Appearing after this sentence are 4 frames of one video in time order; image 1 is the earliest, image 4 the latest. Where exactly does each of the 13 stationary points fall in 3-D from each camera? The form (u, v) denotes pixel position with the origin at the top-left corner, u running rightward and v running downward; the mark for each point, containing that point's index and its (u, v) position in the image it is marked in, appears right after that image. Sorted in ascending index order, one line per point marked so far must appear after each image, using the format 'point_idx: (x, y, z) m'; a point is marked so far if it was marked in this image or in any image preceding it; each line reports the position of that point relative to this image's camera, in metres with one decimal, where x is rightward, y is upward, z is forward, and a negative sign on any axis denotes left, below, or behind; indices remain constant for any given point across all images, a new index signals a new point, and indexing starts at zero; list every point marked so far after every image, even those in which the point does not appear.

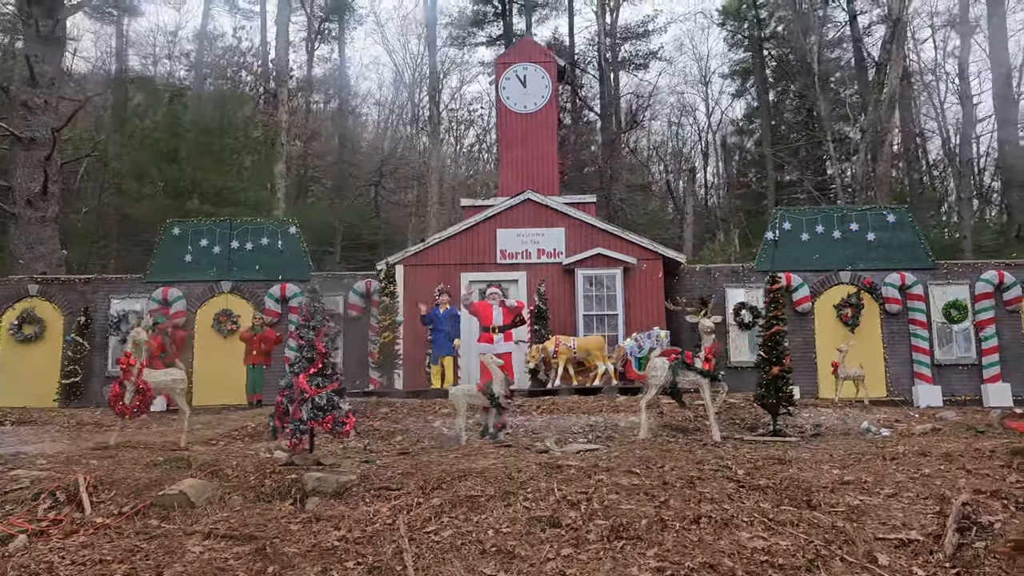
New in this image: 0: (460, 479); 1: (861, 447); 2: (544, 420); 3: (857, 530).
0: (-0.5, -1.7, +7.3) m
1: (+3.7, -1.7, +8.7) m
2: (+0.4, -1.7, +10.5) m
3: (+2.6, -1.8, +6.2) m
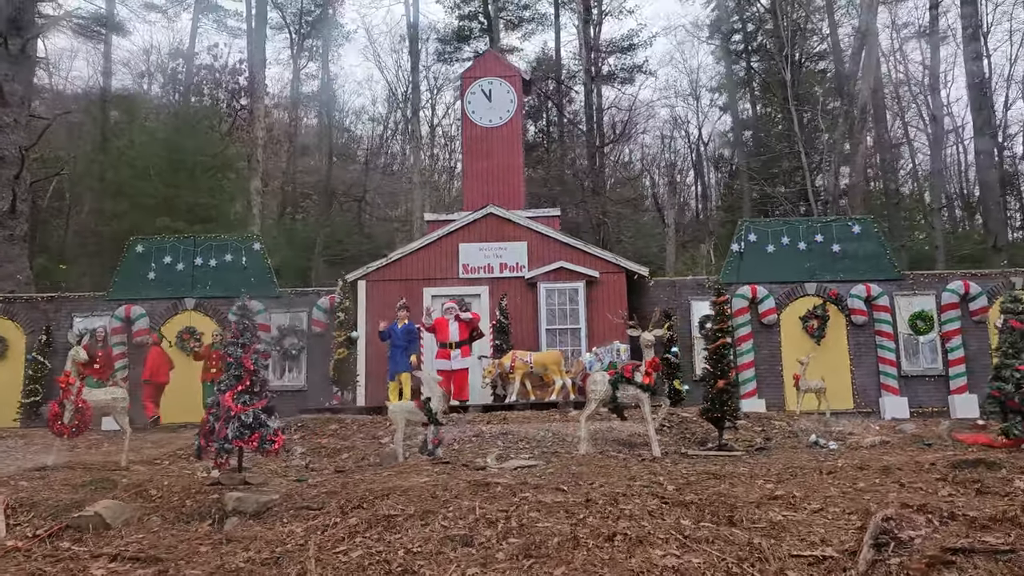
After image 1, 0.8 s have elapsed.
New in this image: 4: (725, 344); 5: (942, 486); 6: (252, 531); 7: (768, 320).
0: (-1.1, -1.8, +7.2) m
1: (+3.1, -1.8, +8.6) m
2: (-0.3, -1.9, +10.4) m
3: (+1.9, -1.9, +6.1) m
4: (+2.5, -0.7, +9.7) m
5: (+3.9, -1.8, +7.4) m
6: (-2.1, -2.0, +6.7) m
7: (+4.8, -0.6, +15.3) m
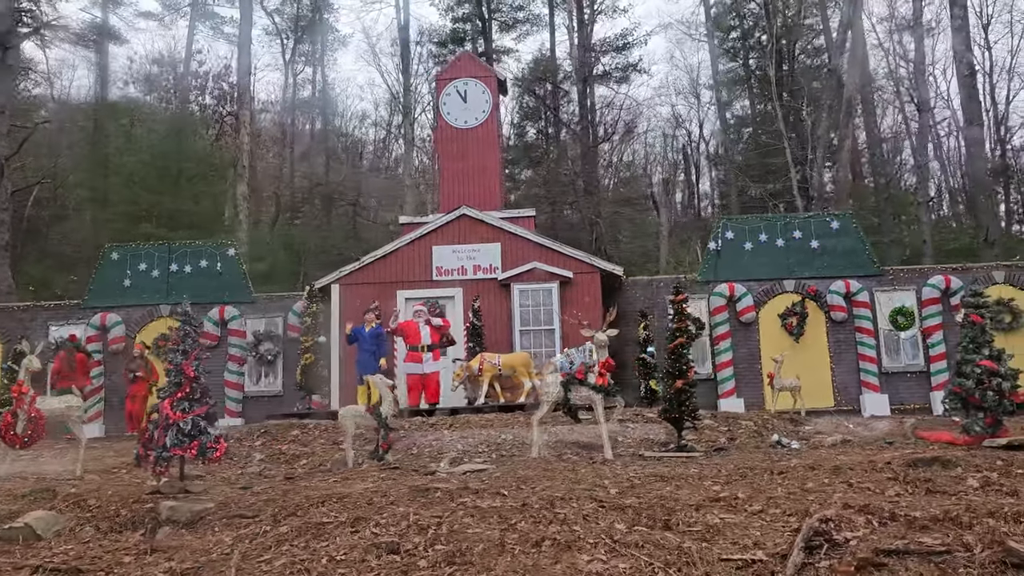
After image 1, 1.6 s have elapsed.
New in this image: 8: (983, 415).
0: (-1.7, -1.9, +7.1) m
1: (+2.5, -1.8, +8.5) m
2: (-0.8, -1.9, +10.3) m
3: (+1.4, -1.9, +5.9) m
4: (+2.0, -0.7, +9.6) m
5: (+3.4, -1.8, +7.3) m
6: (-2.7, -2.0, +6.6) m
7: (+4.4, -0.6, +15.2) m
8: (+5.0, -1.4, +8.7) m
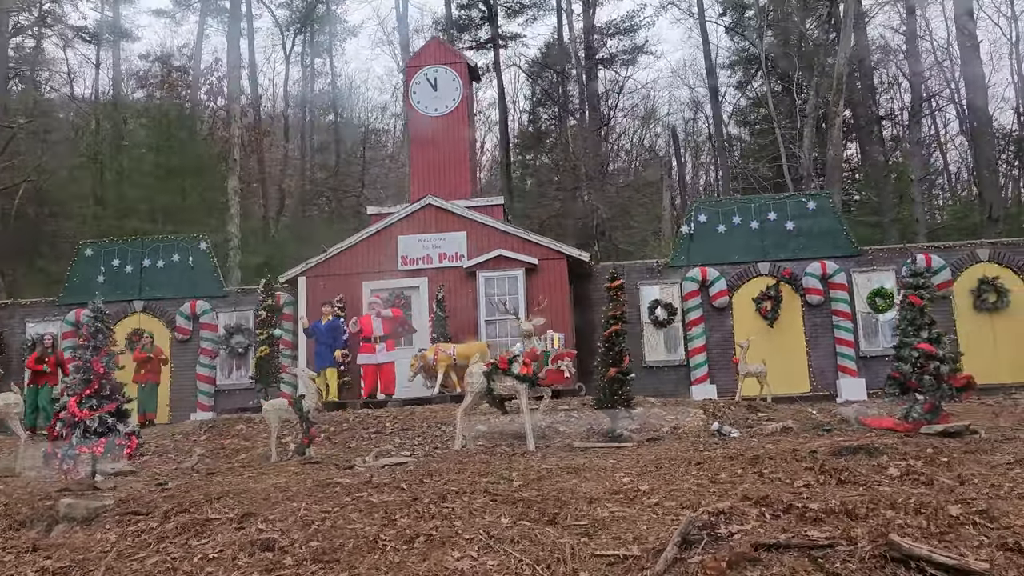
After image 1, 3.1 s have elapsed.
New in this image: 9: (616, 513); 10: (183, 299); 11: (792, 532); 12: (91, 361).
0: (-2.5, -1.8, +7.0) m
1: (+1.7, -1.6, +8.2) m
2: (-1.5, -1.8, +10.2) m
3: (+0.5, -1.8, +5.7) m
4: (+1.2, -0.5, +9.4) m
5: (+2.5, -1.6, +7.0) m
6: (-3.5, -2.0, +6.5) m
7: (+3.8, -0.3, +14.8) m
8: (+4.2, -1.1, +8.4) m
9: (+0.8, -1.7, +6.3) m
10: (-6.4, -0.2, +16.0) m
11: (+2.0, -1.7, +5.7) m
12: (-4.0, -0.7, +7.8) m
